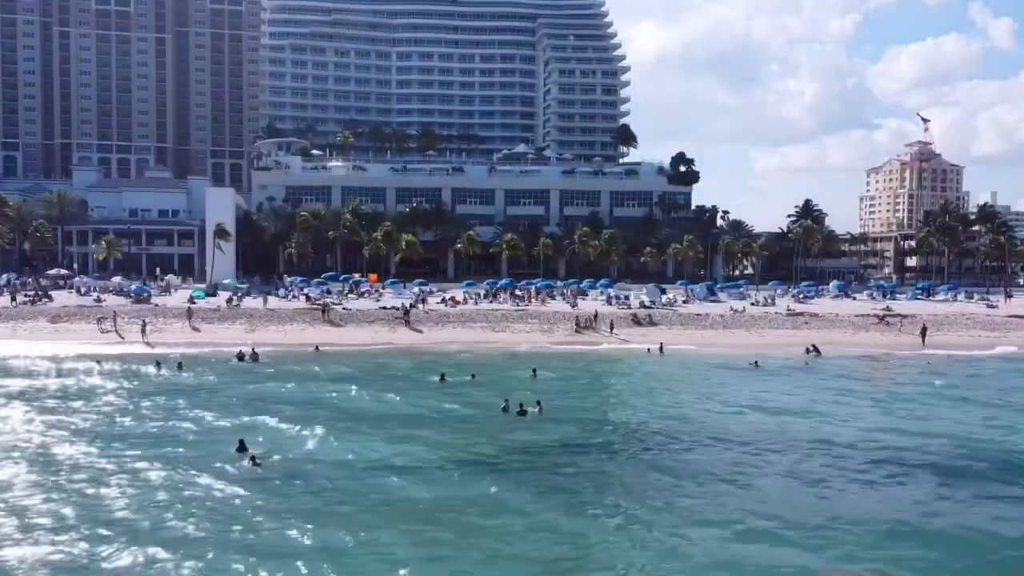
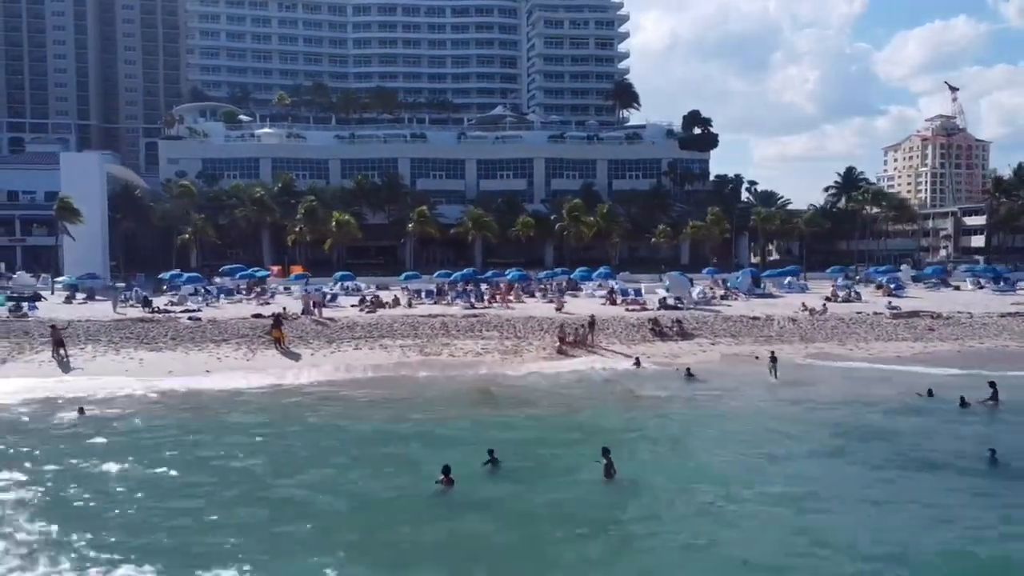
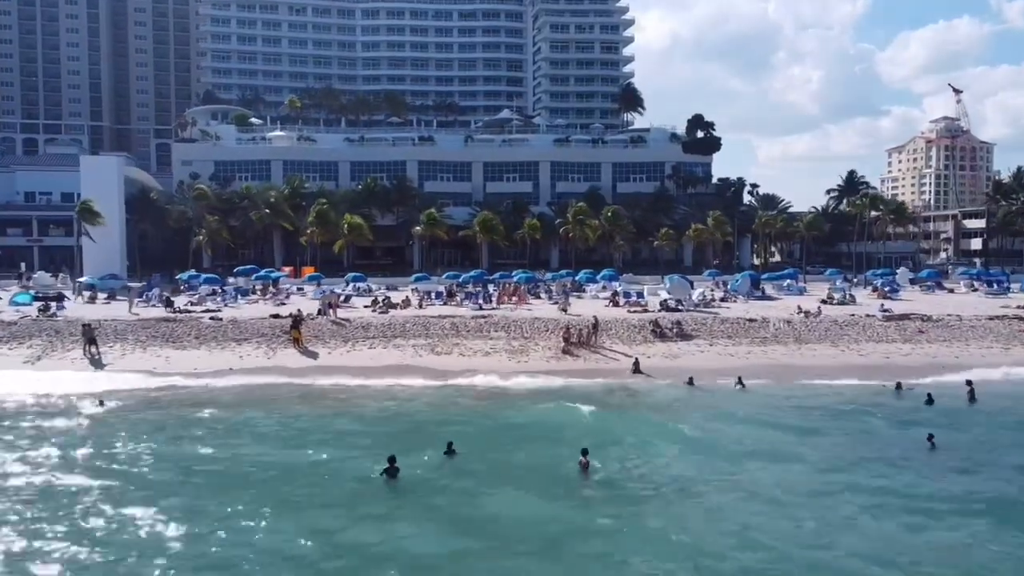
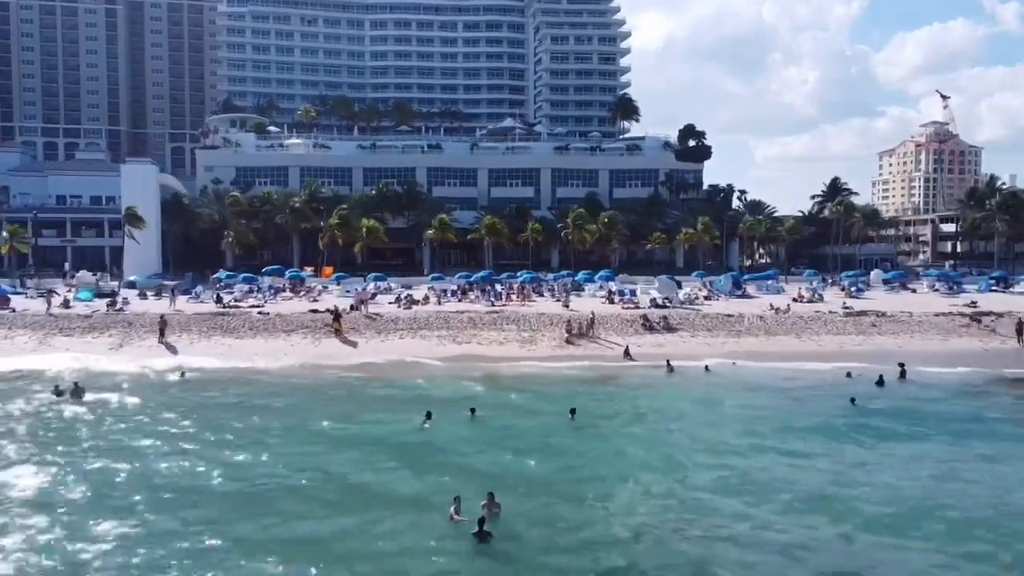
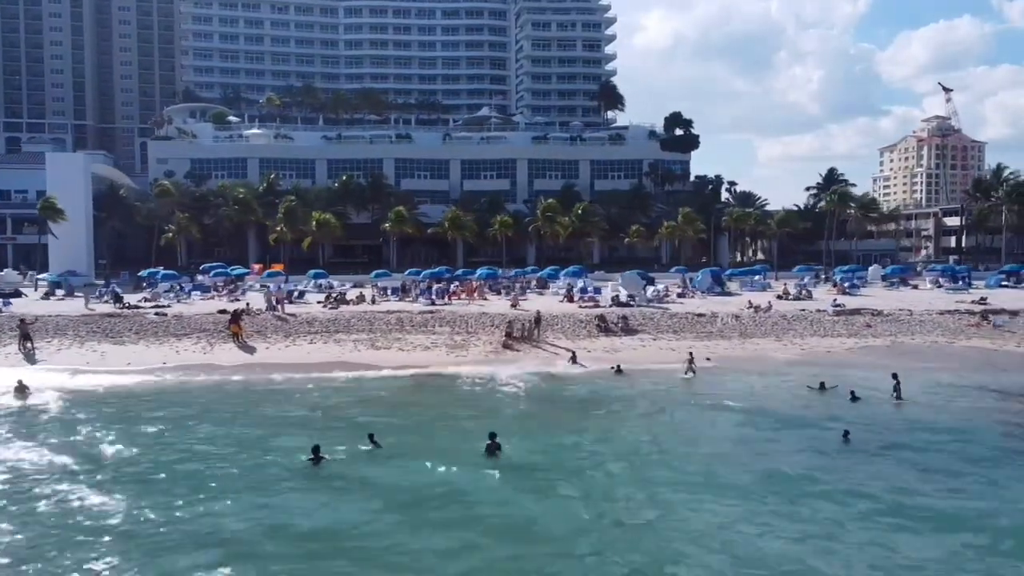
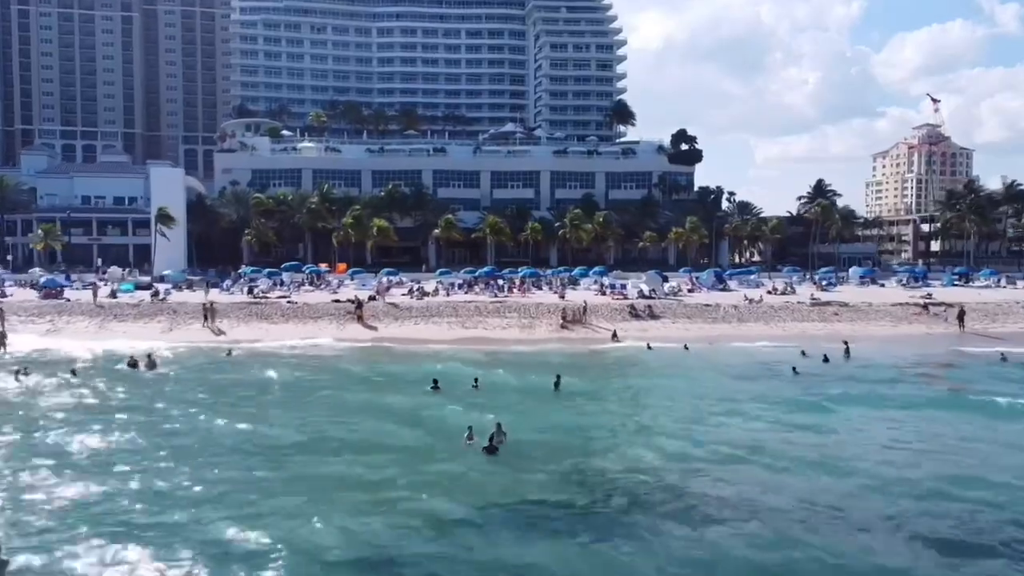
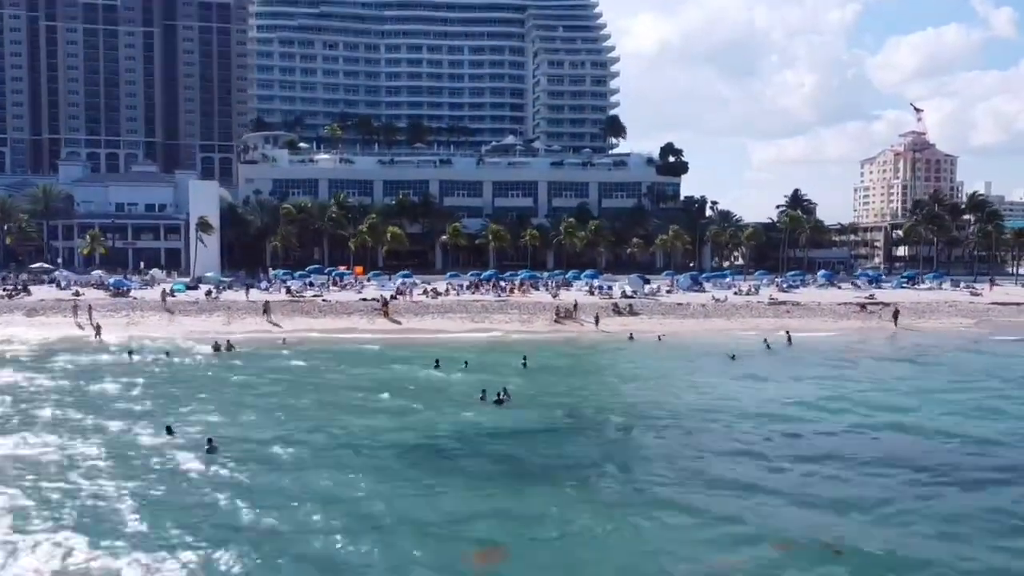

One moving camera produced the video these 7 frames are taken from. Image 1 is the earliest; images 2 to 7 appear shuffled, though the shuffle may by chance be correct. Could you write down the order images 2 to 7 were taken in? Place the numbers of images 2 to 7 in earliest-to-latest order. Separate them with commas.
7, 6, 4, 3, 5, 2
